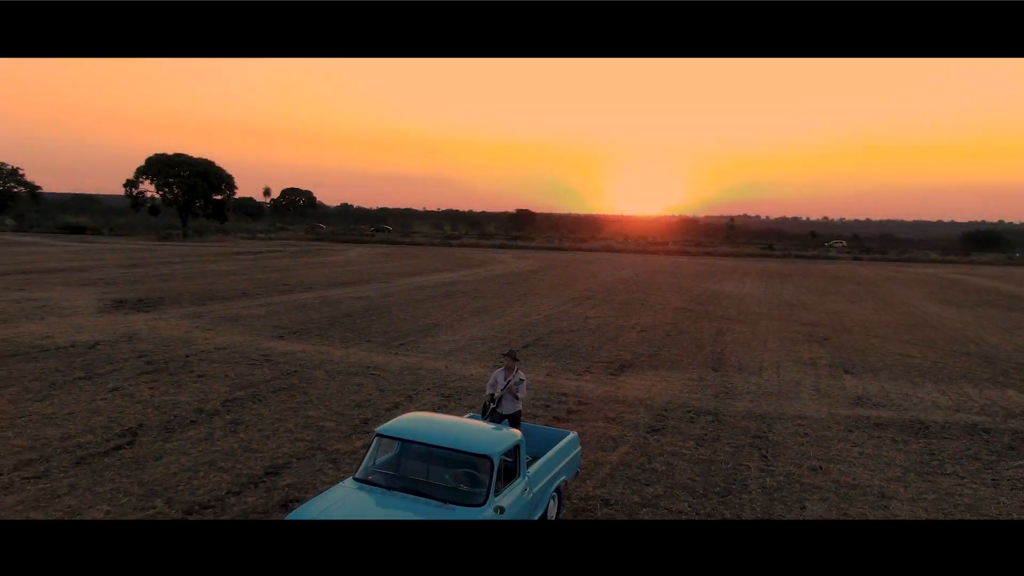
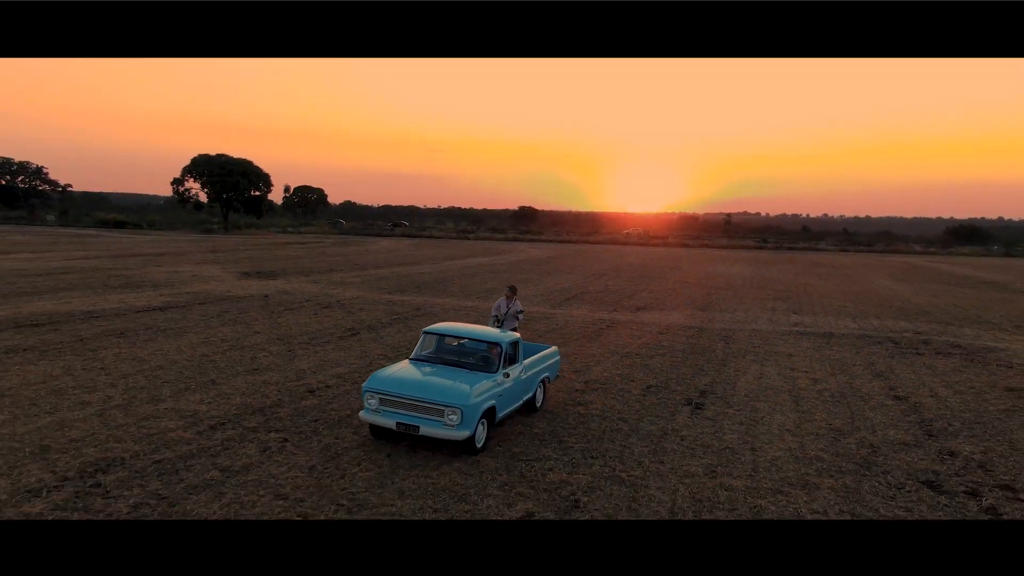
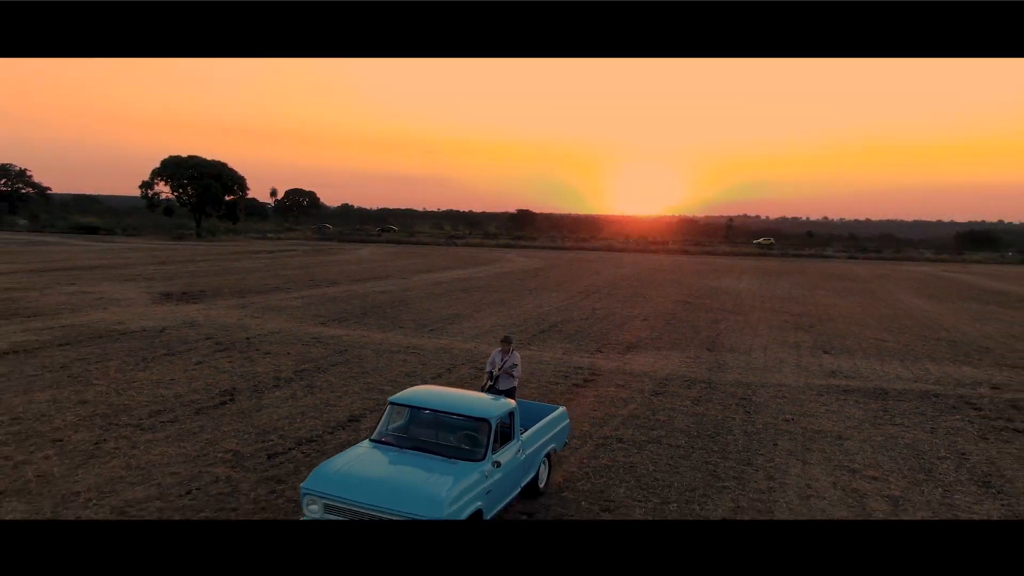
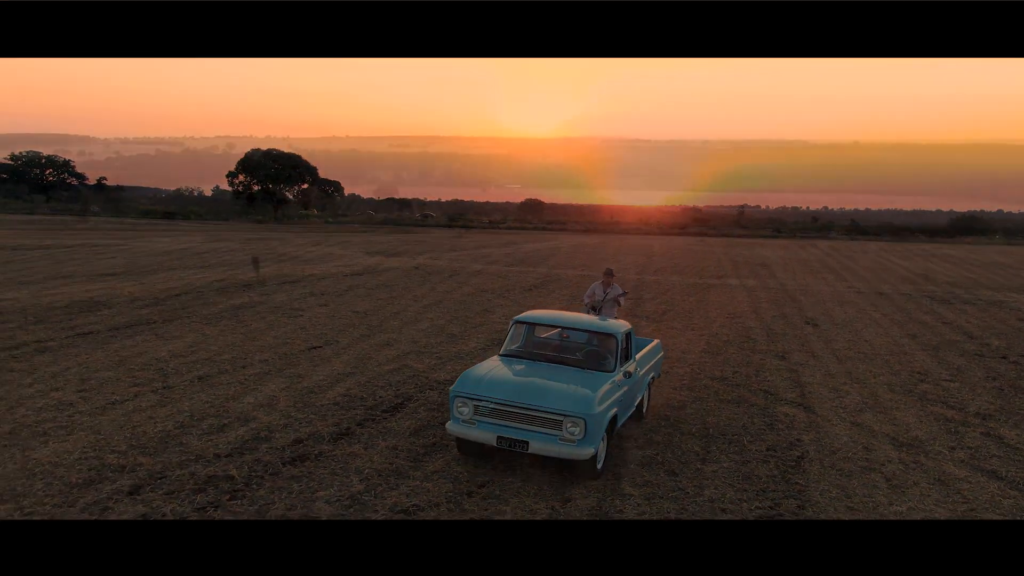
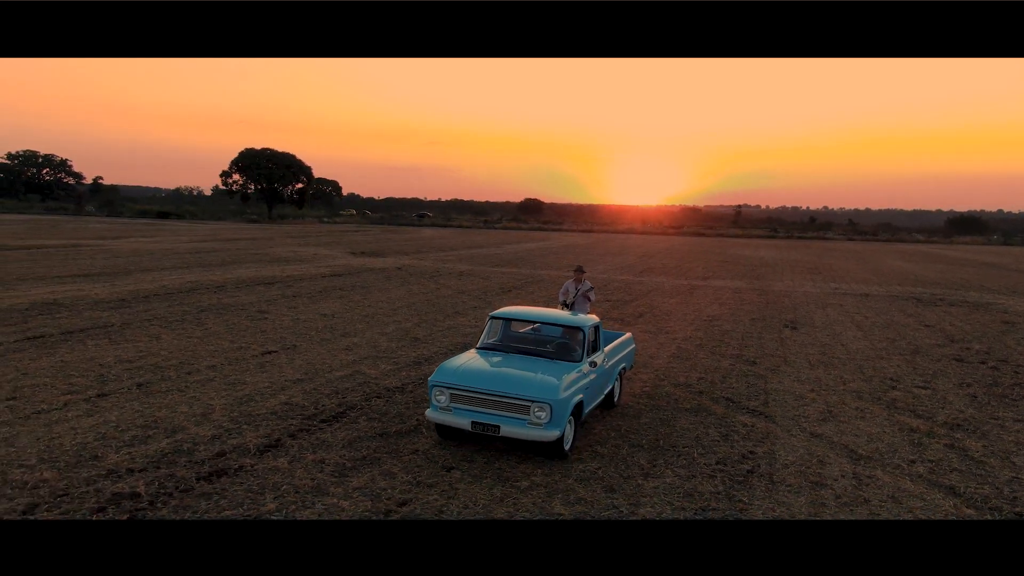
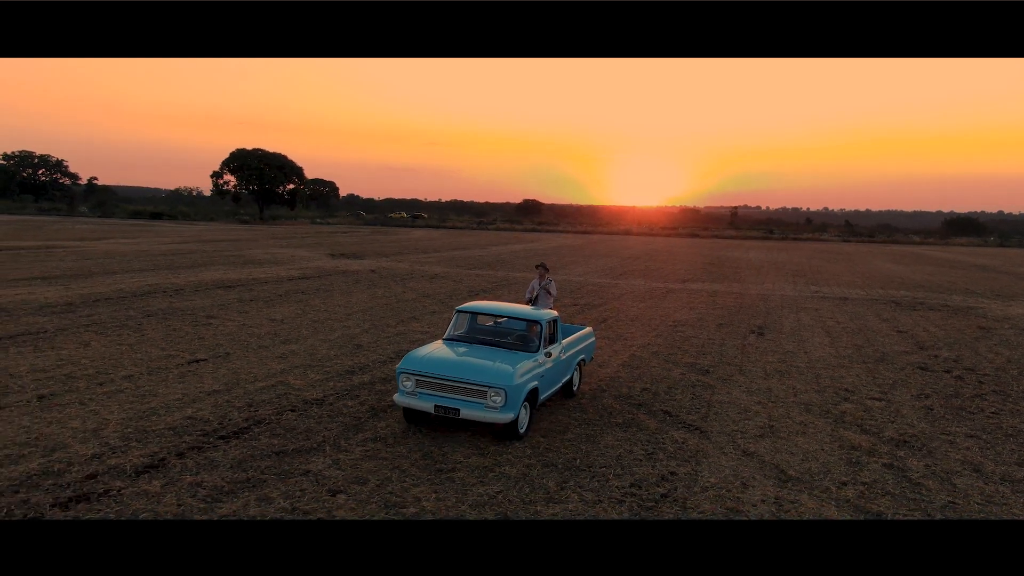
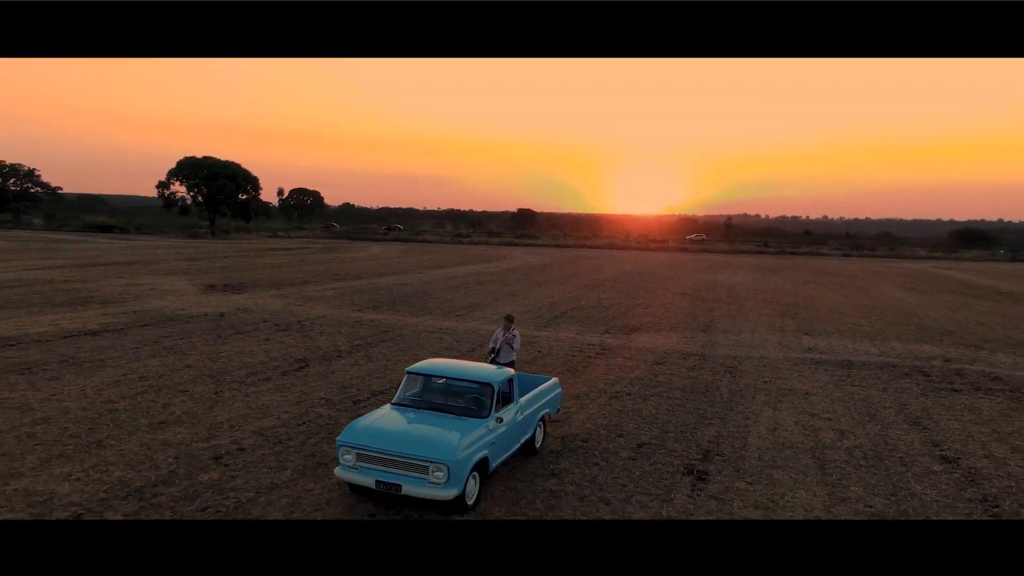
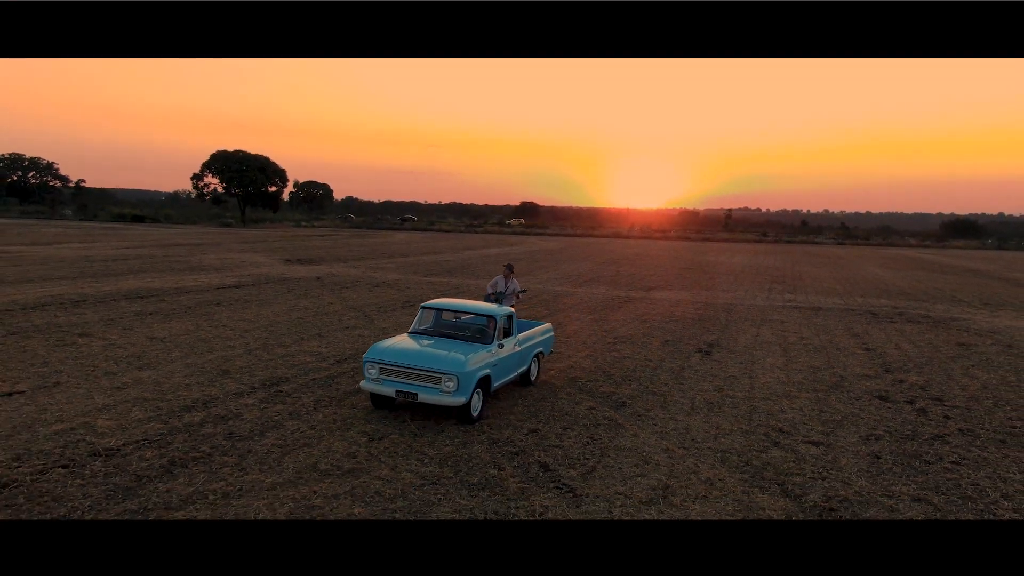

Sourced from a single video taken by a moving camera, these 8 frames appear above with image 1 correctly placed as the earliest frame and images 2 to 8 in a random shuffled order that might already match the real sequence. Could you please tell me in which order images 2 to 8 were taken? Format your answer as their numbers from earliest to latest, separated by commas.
3, 7, 2, 8, 6, 5, 4
